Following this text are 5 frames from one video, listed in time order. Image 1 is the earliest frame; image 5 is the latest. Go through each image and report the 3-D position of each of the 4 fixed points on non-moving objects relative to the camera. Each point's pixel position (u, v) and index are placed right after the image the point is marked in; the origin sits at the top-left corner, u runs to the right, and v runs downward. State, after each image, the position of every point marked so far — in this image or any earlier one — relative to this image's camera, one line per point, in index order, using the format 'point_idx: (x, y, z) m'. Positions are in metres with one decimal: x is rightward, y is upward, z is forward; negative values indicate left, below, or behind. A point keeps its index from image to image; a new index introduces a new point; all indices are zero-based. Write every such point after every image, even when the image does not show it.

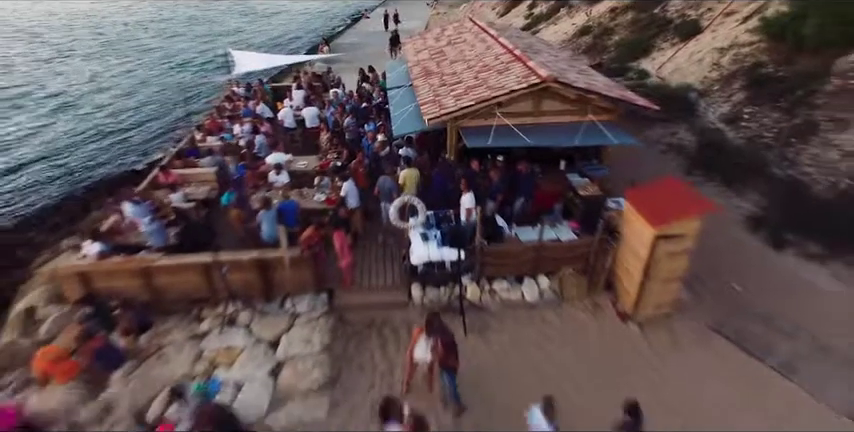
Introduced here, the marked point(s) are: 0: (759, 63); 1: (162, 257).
0: (+6.7, +3.1, +16.2) m
1: (-3.0, -0.5, +9.3) m
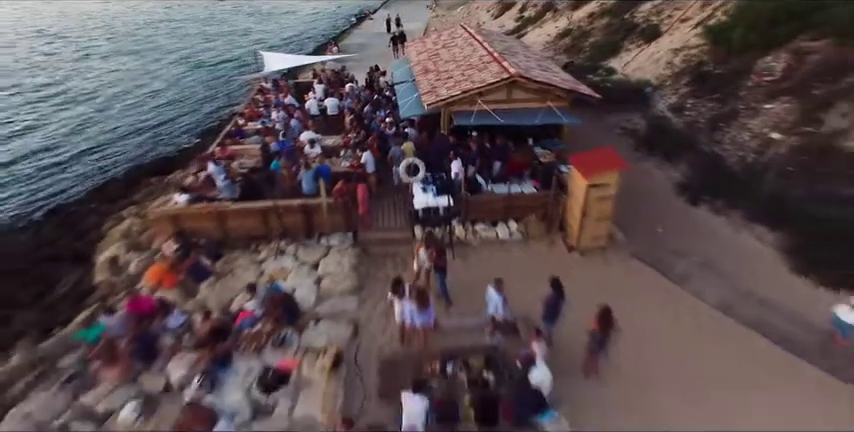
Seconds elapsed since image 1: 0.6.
0: (+6.7, +3.8, +19.6) m
1: (-3.1, +0.2, +12.6) m
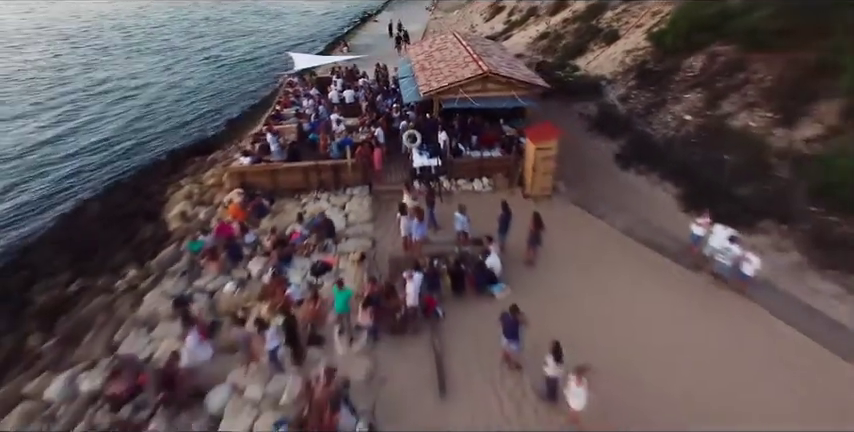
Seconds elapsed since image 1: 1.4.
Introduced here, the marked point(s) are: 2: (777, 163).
0: (+6.6, +4.7, +24.4) m
1: (-3.2, +1.1, +17.5) m
2: (+7.3, +1.1, +16.8) m
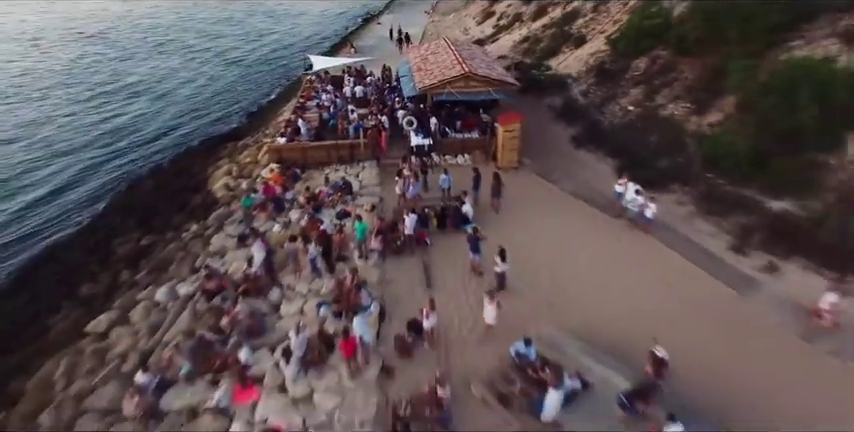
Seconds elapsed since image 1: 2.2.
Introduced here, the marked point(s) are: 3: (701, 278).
0: (+6.4, +5.6, +29.6) m
1: (-3.3, +2.0, +22.7) m
2: (+7.2, +2.0, +22.0) m
3: (+5.7, -1.4, +16.2) m
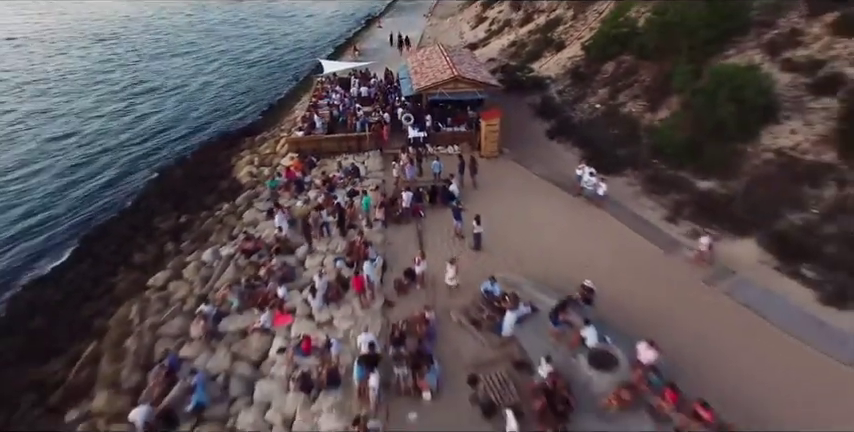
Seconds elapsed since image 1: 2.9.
0: (+6.3, +6.3, +33.8) m
1: (-3.5, +2.7, +27.0) m
2: (+7.0, +2.7, +26.2) m
3: (+5.5, -0.8, +20.5) m
